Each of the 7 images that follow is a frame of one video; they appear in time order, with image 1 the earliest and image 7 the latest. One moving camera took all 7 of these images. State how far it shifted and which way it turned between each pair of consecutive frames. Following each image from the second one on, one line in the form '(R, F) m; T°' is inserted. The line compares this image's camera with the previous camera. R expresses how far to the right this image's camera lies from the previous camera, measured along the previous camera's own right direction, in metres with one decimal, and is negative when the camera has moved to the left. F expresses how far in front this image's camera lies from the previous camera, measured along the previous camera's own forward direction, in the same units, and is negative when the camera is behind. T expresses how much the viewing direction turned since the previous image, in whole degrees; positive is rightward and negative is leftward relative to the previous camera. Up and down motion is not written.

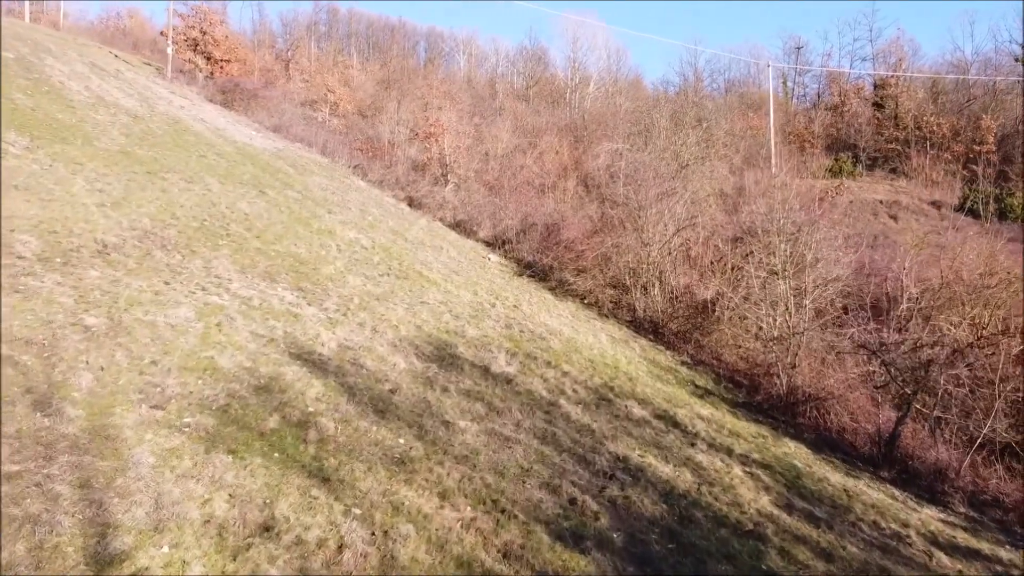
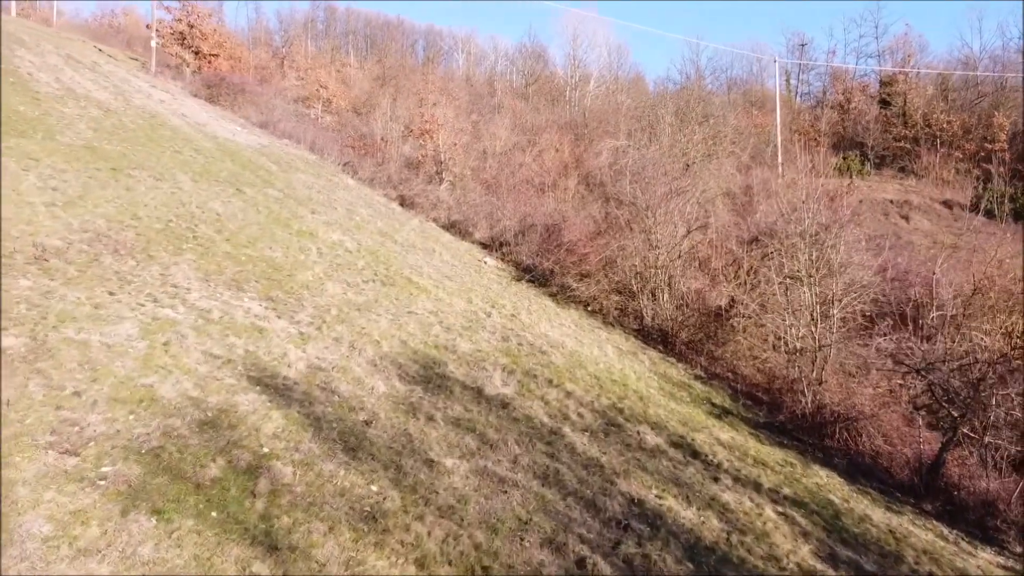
(0.0, +1.3) m; 0°
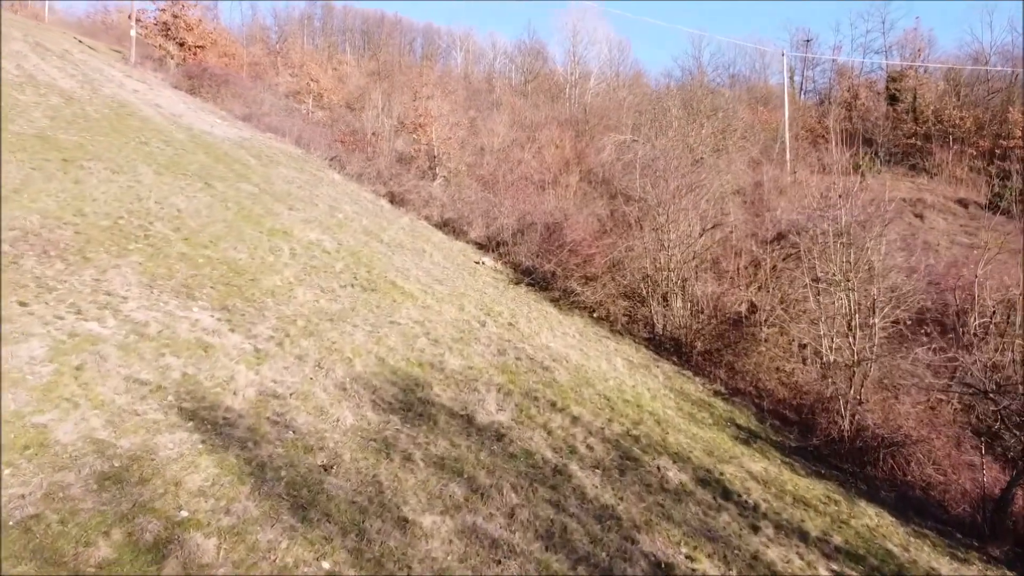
(0.0, +1.5) m; 0°
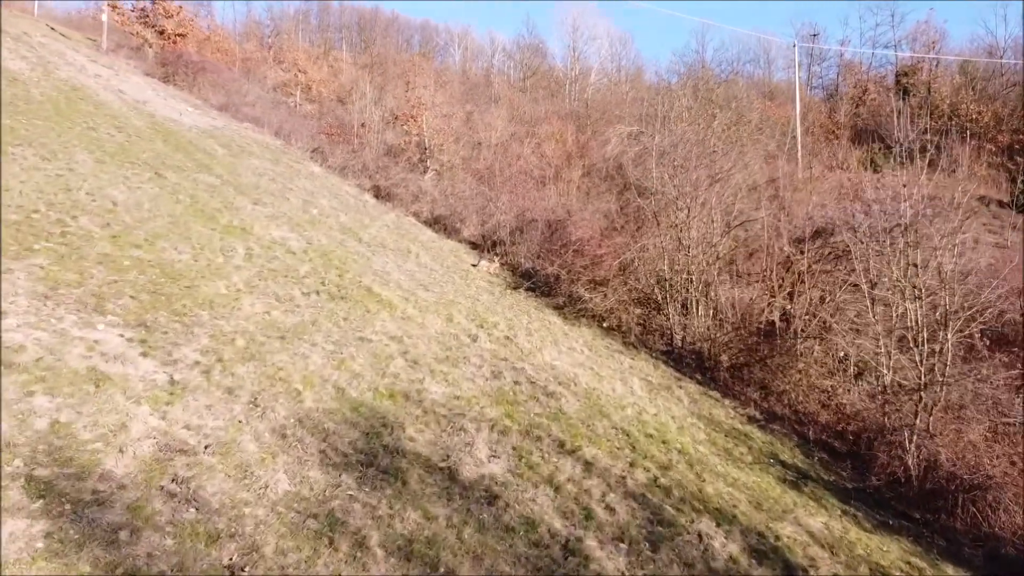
(0.0, +1.9) m; 0°
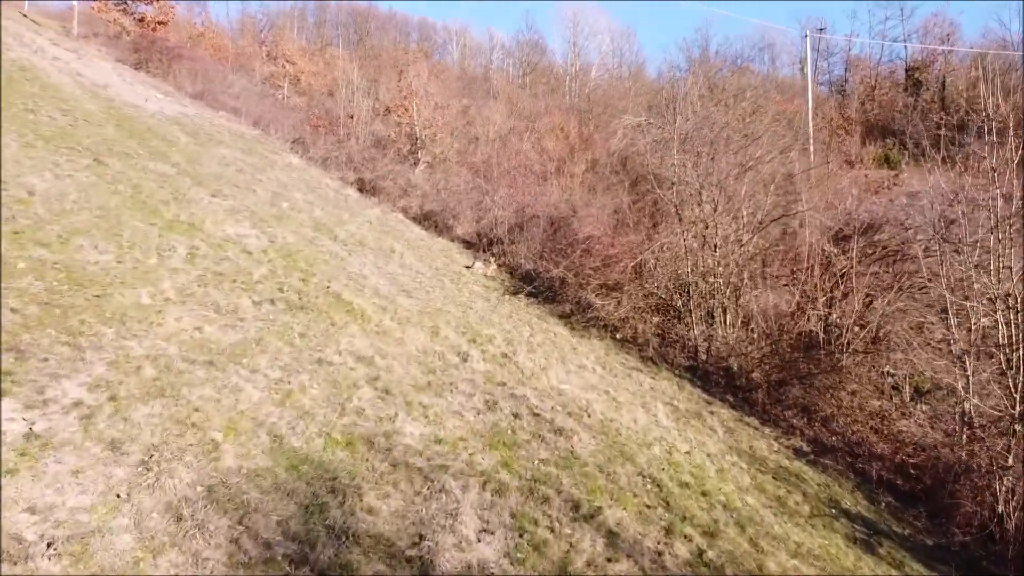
(0.0, +1.7) m; 0°
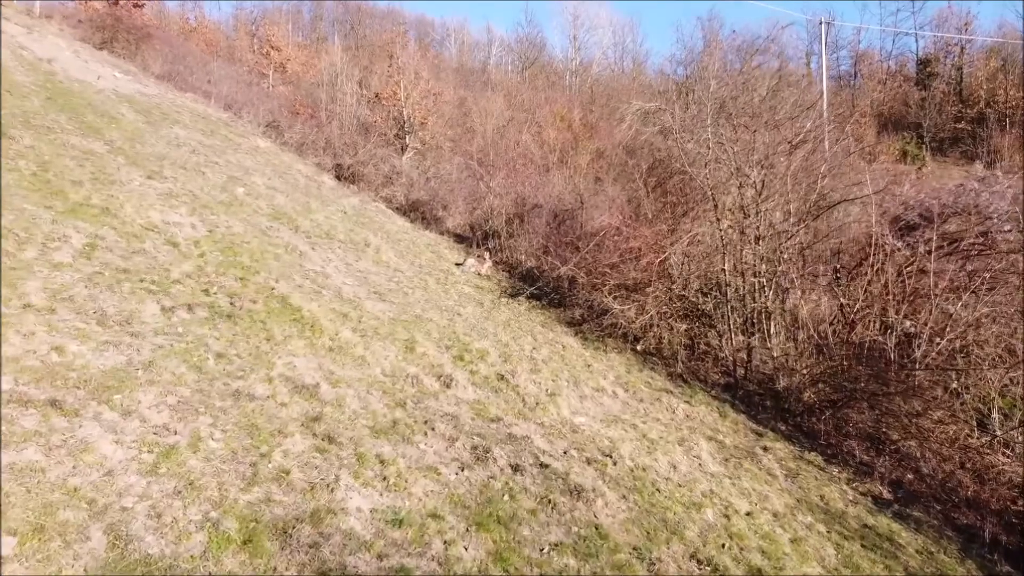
(0.0, +1.9) m; 0°
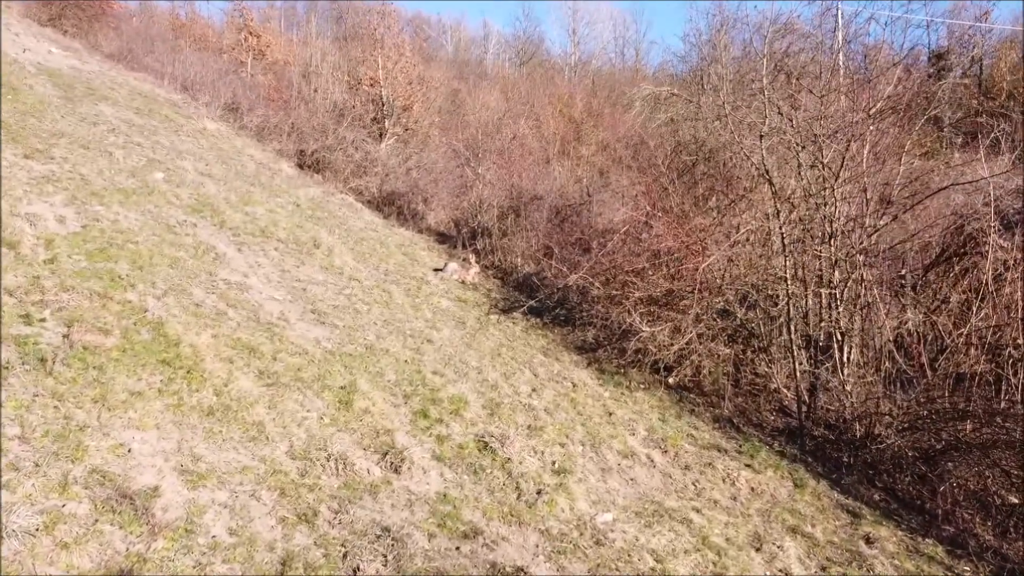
(+0.1, +2.2) m; 0°
